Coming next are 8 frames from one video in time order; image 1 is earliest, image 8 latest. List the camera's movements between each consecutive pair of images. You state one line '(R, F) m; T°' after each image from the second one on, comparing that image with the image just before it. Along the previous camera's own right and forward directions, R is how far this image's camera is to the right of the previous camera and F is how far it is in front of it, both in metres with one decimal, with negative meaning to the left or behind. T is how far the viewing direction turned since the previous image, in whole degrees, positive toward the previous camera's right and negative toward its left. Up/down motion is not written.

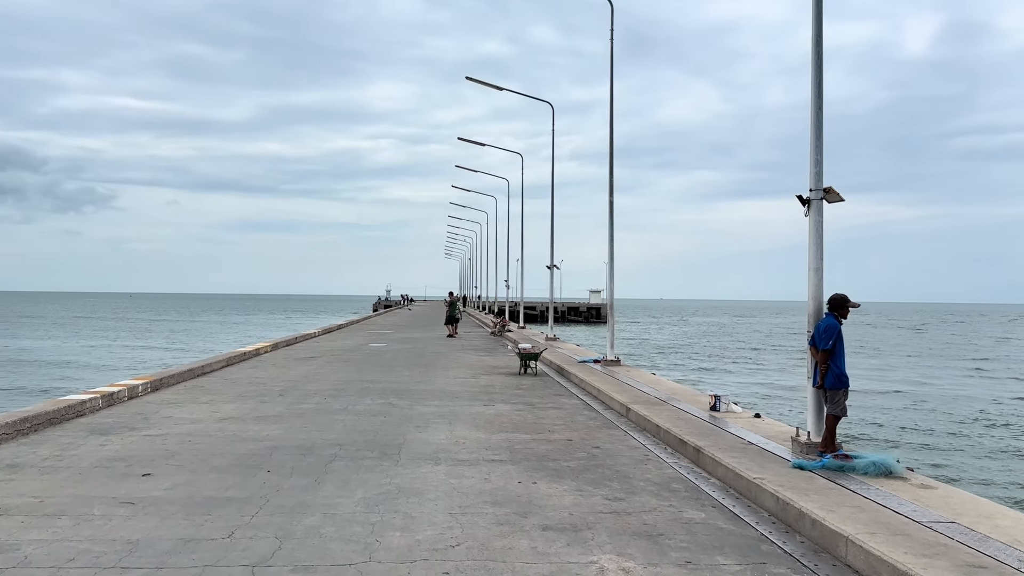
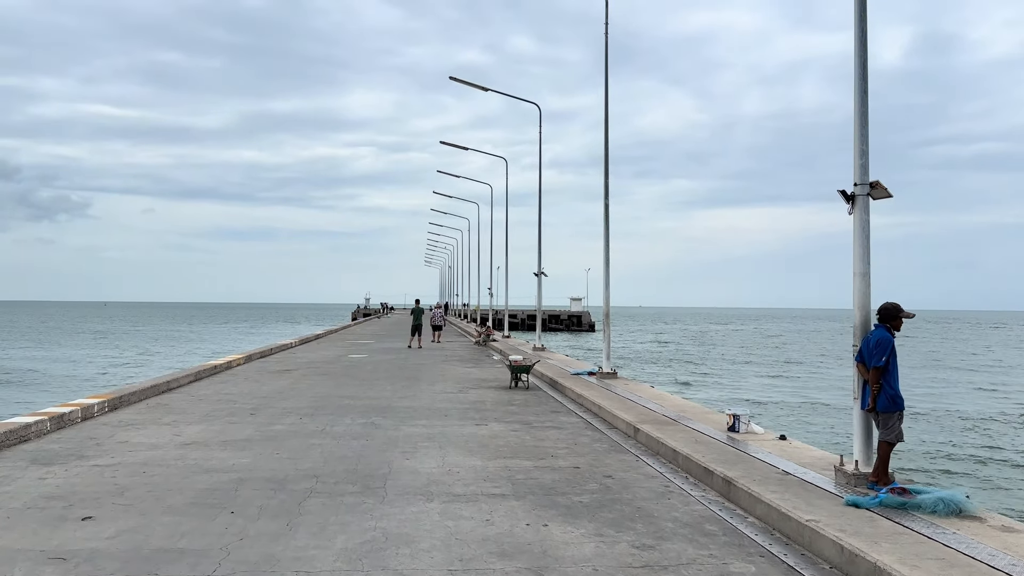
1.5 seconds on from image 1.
(-0.2, +1.0) m; +1°
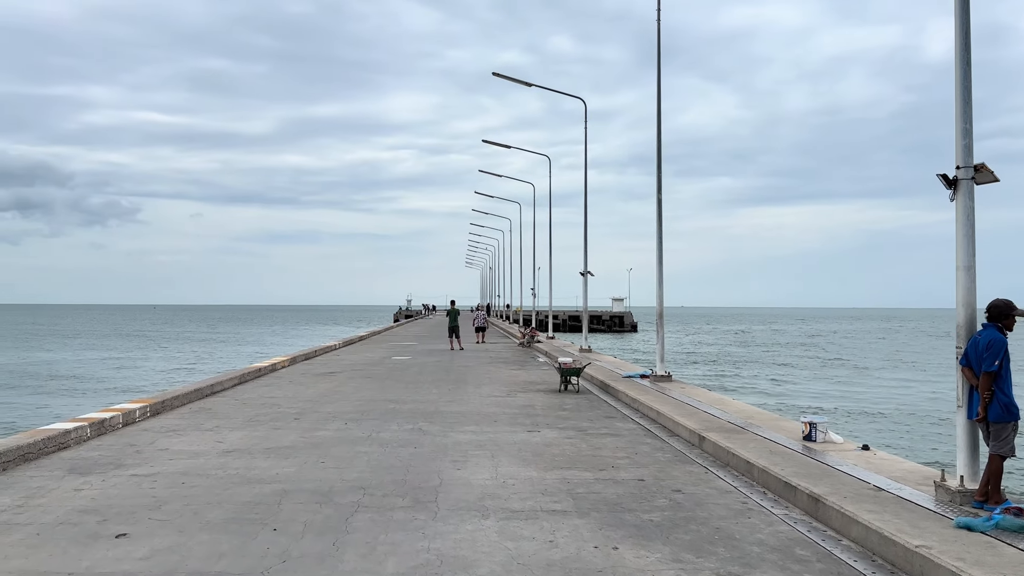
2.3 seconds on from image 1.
(-0.2, +0.6) m; -3°
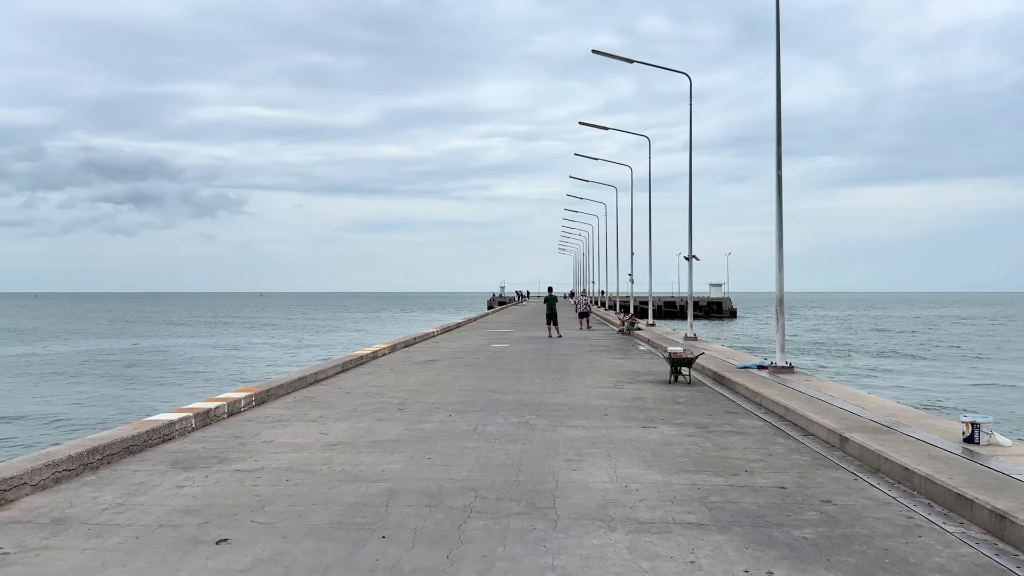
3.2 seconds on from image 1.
(-0.2, +0.7) m; -6°
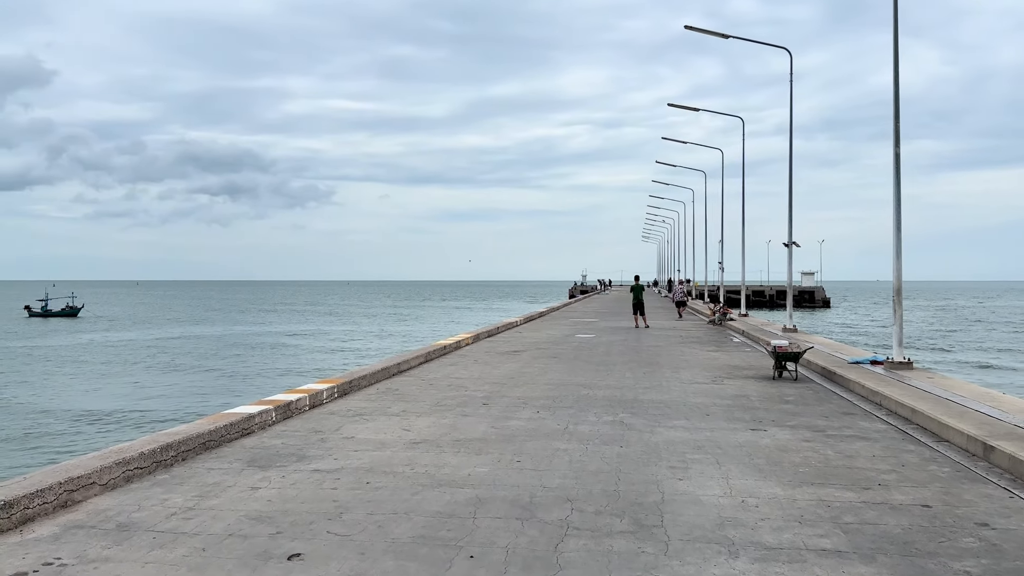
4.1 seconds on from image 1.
(-0.1, +0.7) m; -6°
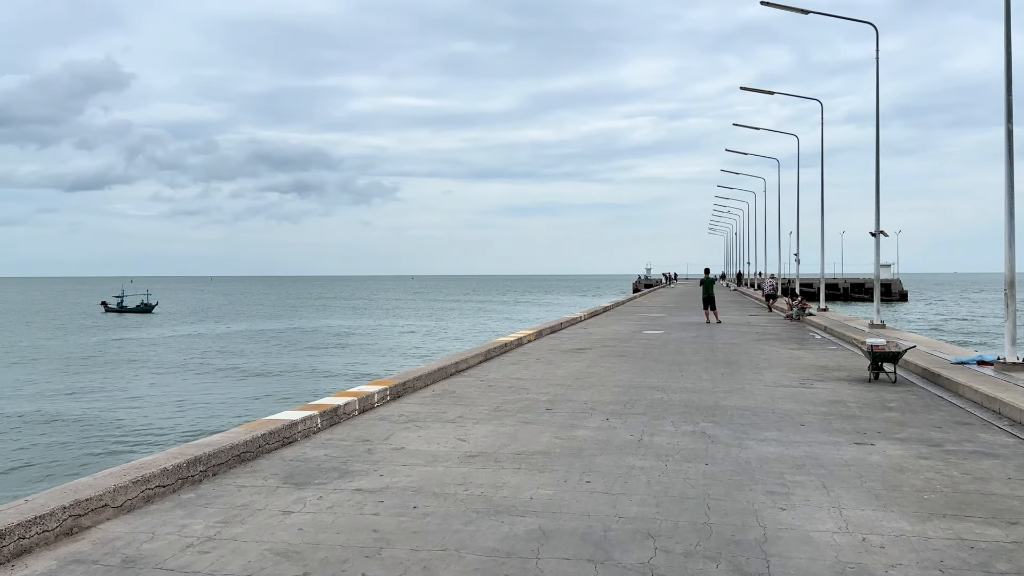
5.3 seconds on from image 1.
(0.0, +1.0) m; -4°
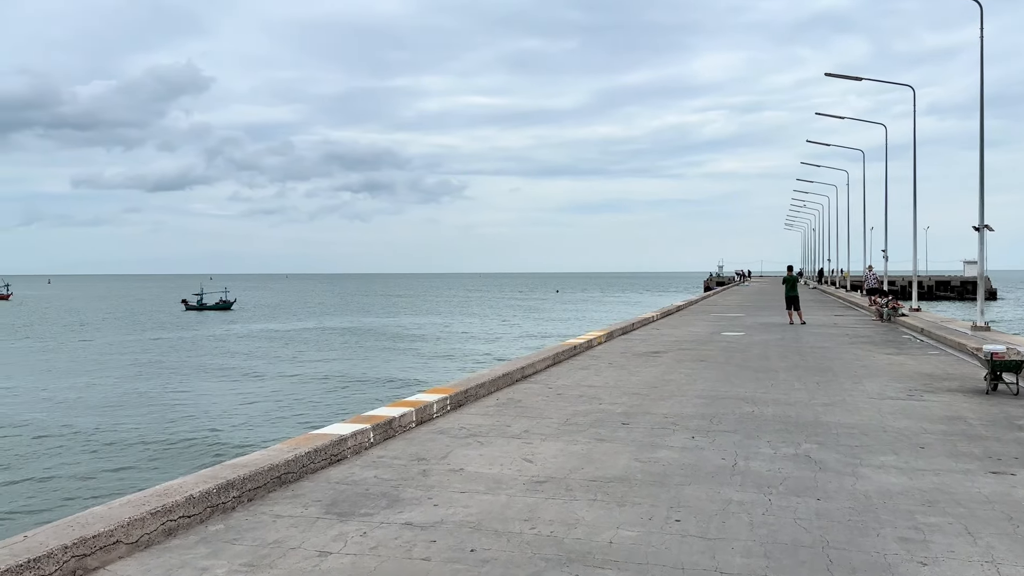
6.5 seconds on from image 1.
(0.0, +0.9) m; -5°
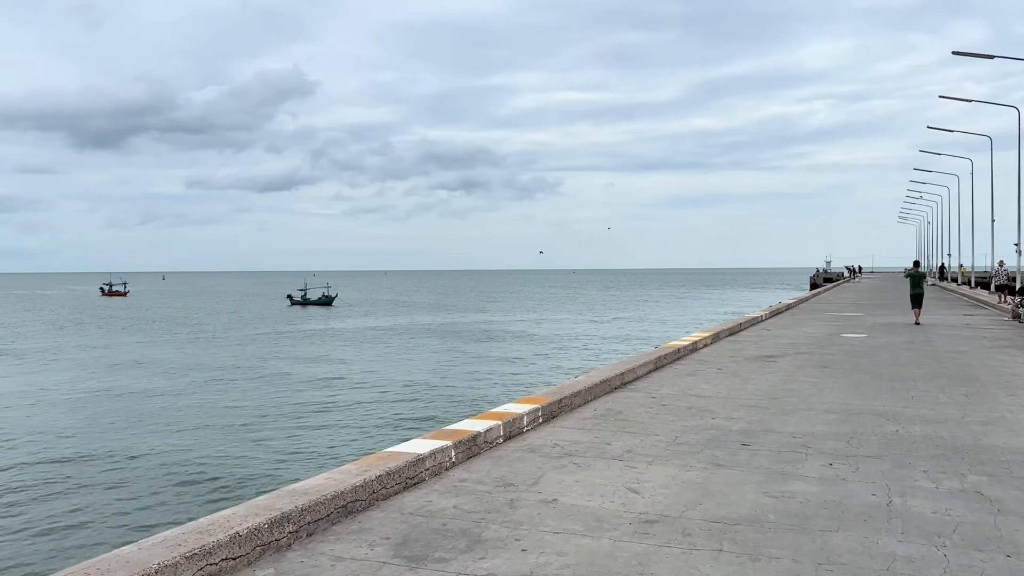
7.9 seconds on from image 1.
(-0.1, +1.0) m; -7°
